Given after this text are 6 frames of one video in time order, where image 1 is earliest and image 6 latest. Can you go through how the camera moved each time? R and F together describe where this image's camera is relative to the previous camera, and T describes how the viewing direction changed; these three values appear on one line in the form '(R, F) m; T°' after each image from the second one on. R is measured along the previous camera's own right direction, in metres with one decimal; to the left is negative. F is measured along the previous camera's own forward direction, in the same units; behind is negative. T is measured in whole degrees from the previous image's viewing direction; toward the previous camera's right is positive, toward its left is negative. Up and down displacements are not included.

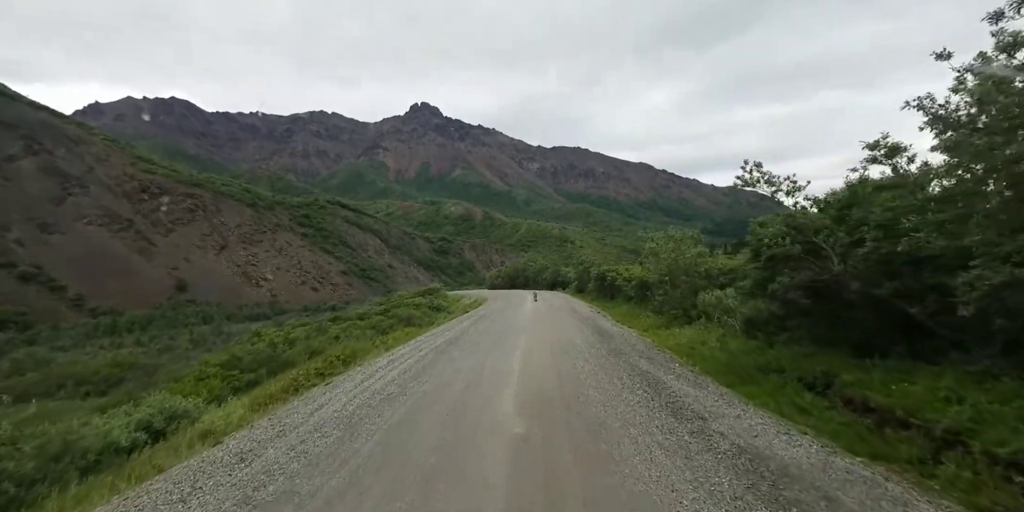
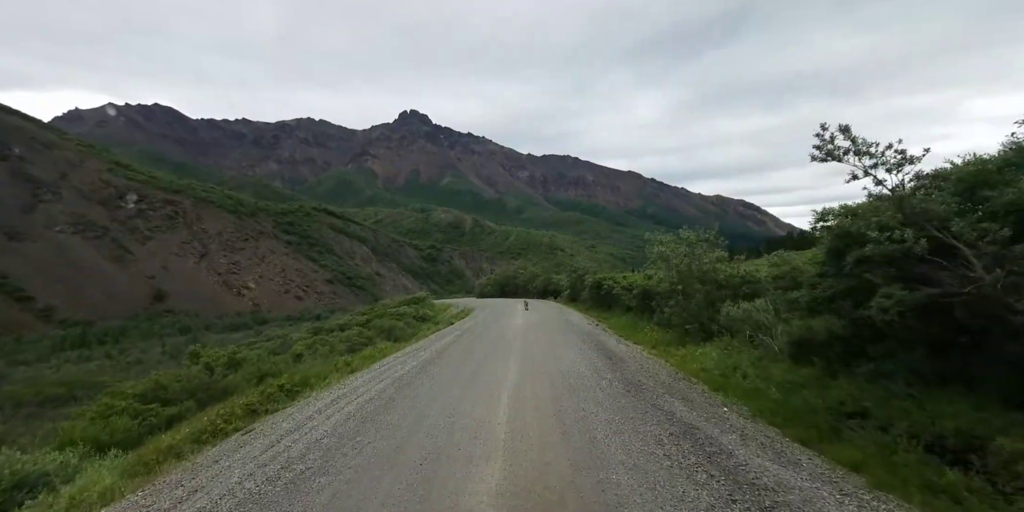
(+0.1, +2.1) m; +1°
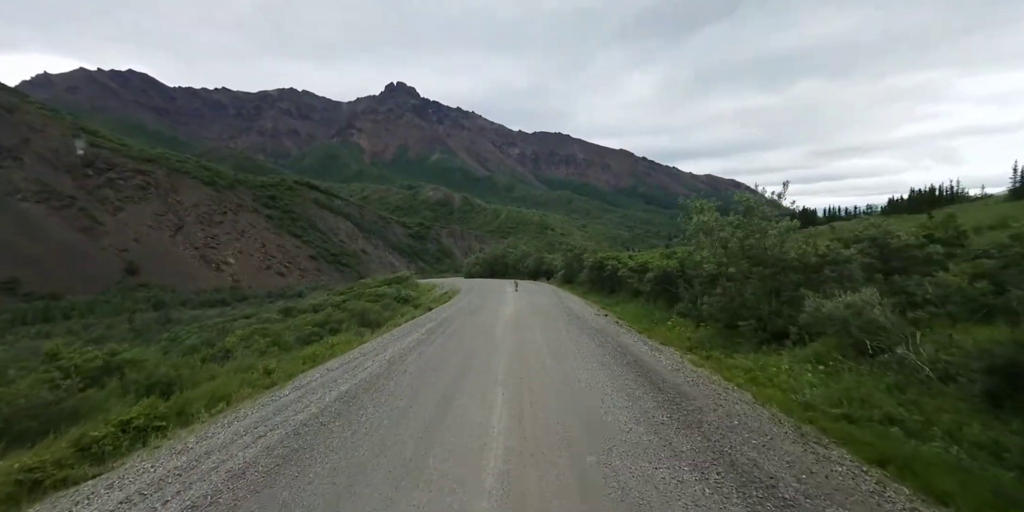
(0.0, +3.6) m; +1°
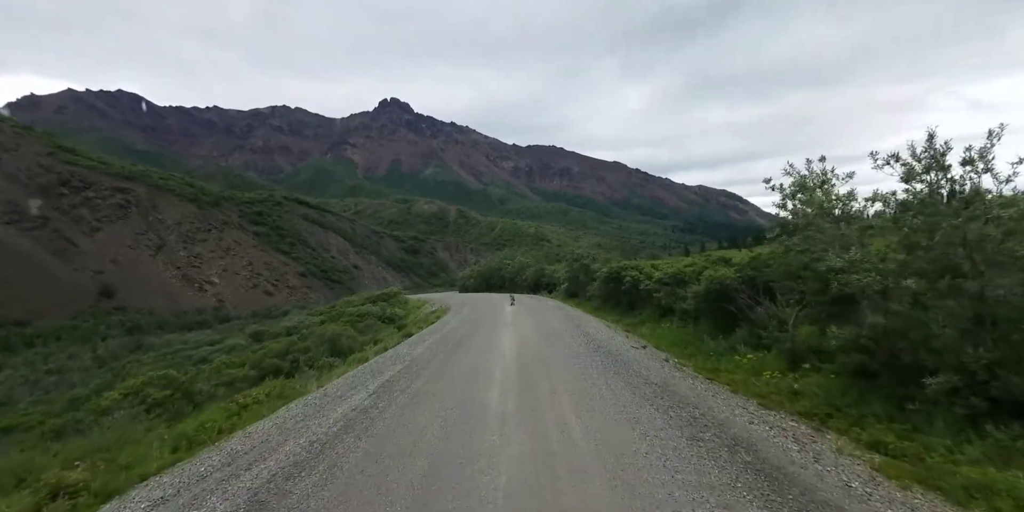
(-0.1, +4.1) m; +1°
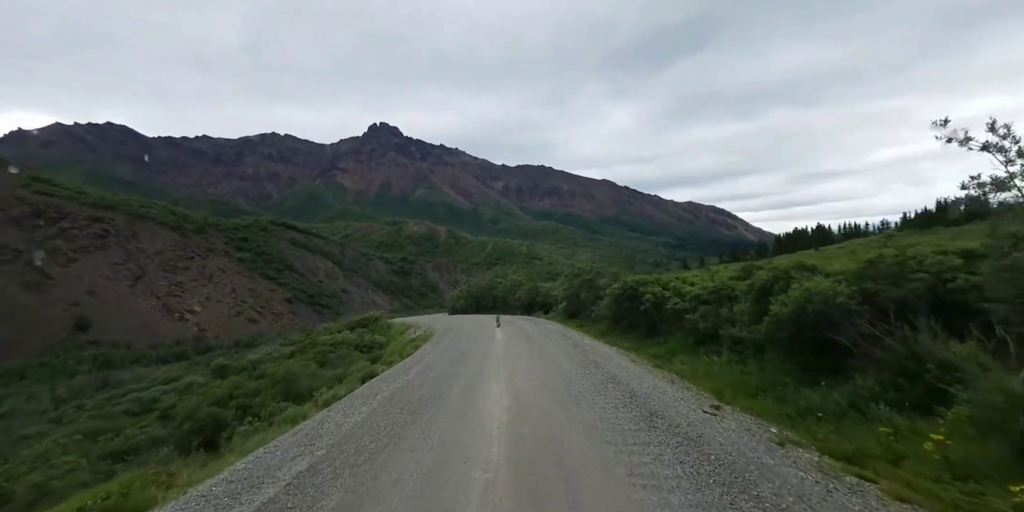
(+0.1, +3.9) m; +1°
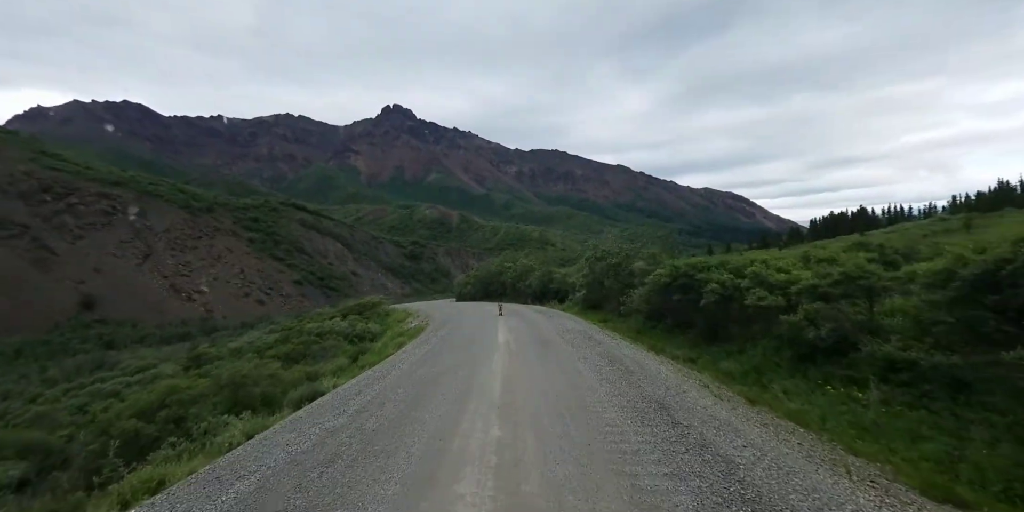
(+0.1, +4.7) m; -2°
